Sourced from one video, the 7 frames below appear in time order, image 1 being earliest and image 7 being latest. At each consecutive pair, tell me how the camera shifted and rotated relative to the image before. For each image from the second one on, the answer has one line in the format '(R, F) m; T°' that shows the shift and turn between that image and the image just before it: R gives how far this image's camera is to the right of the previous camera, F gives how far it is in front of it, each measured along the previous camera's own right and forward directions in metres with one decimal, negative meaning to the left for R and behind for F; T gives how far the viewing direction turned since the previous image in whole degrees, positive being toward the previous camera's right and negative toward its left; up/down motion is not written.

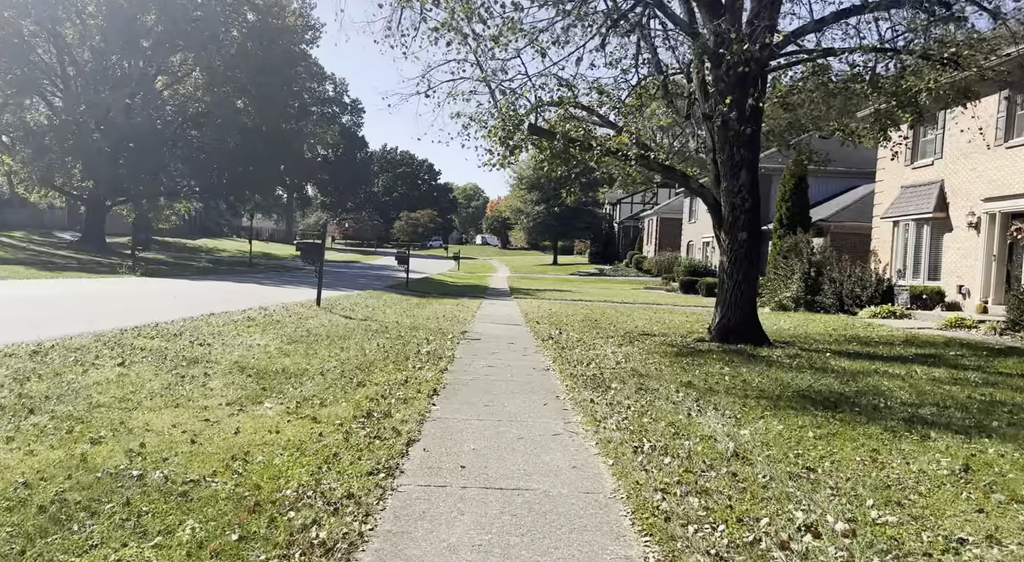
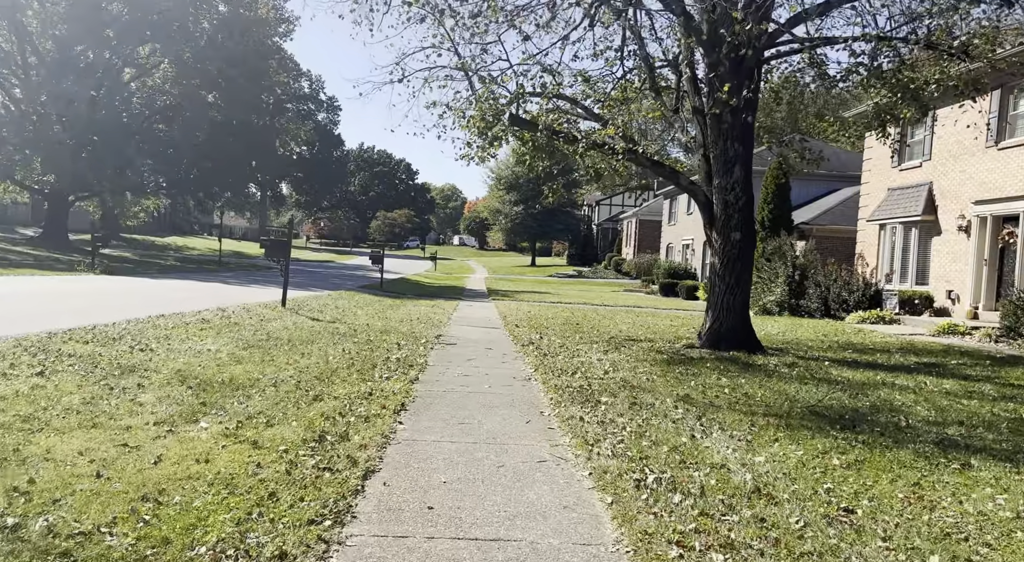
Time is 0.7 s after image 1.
(0.0, +0.8) m; +2°
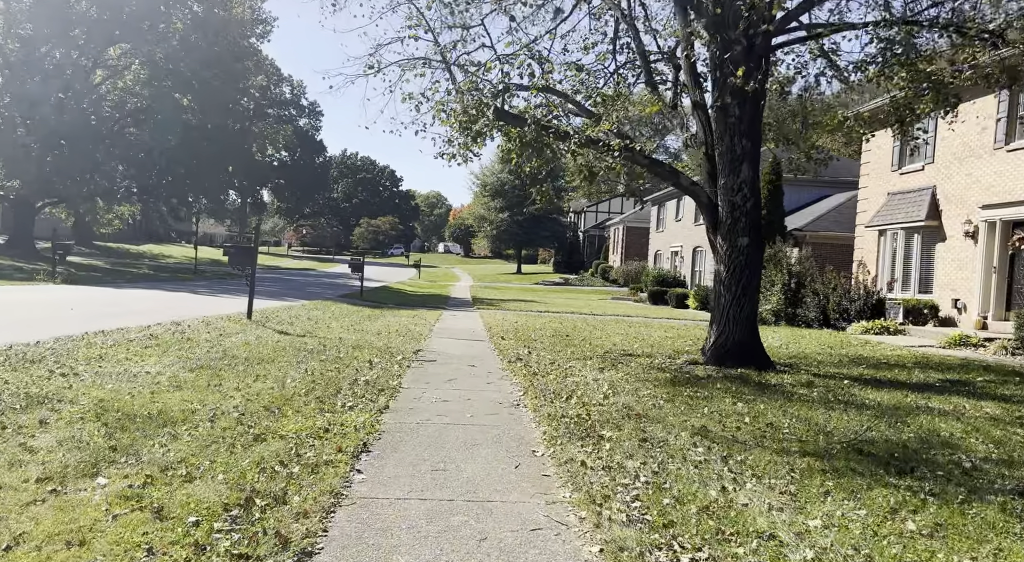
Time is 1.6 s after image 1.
(0.0, +1.1) m; +1°
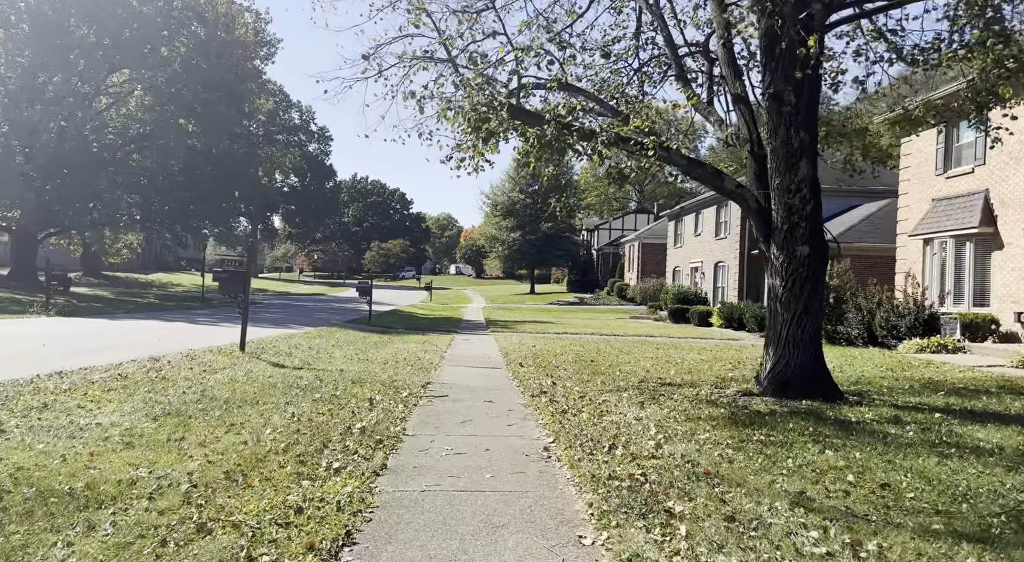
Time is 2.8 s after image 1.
(-0.1, +1.4) m; -1°
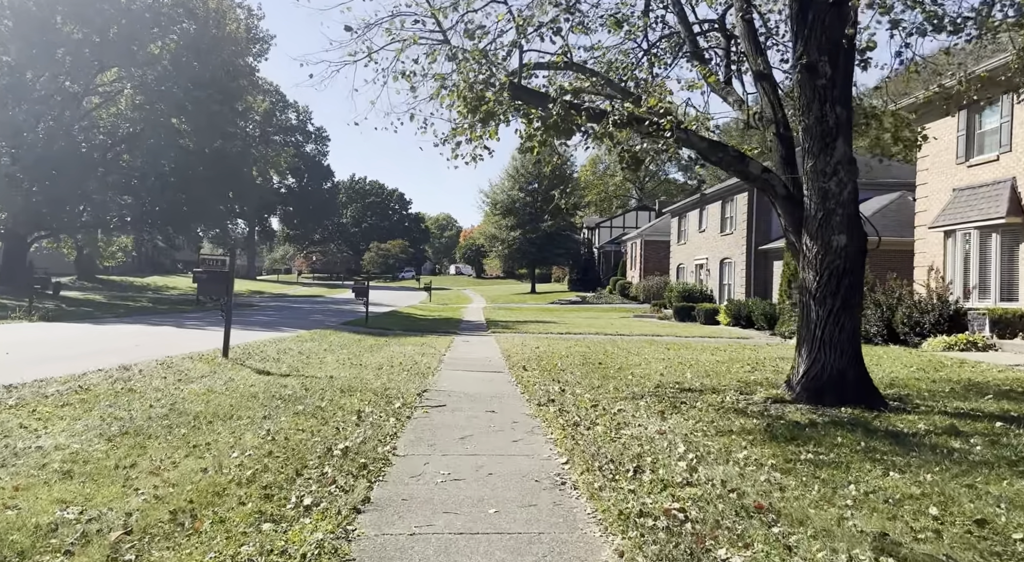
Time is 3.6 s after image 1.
(0.0, +0.9) m; 0°
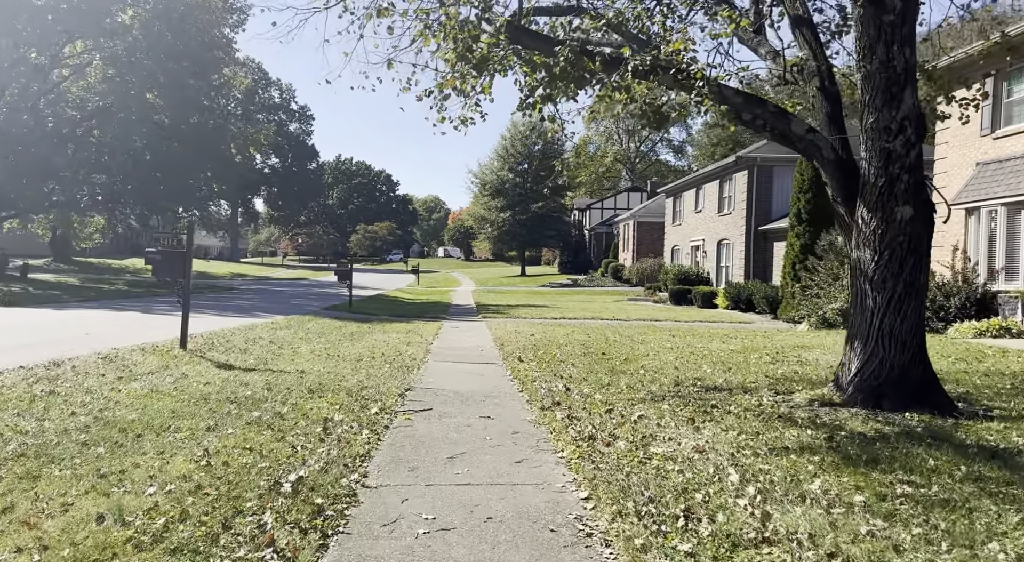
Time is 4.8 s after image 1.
(-0.1, +1.3) m; +1°
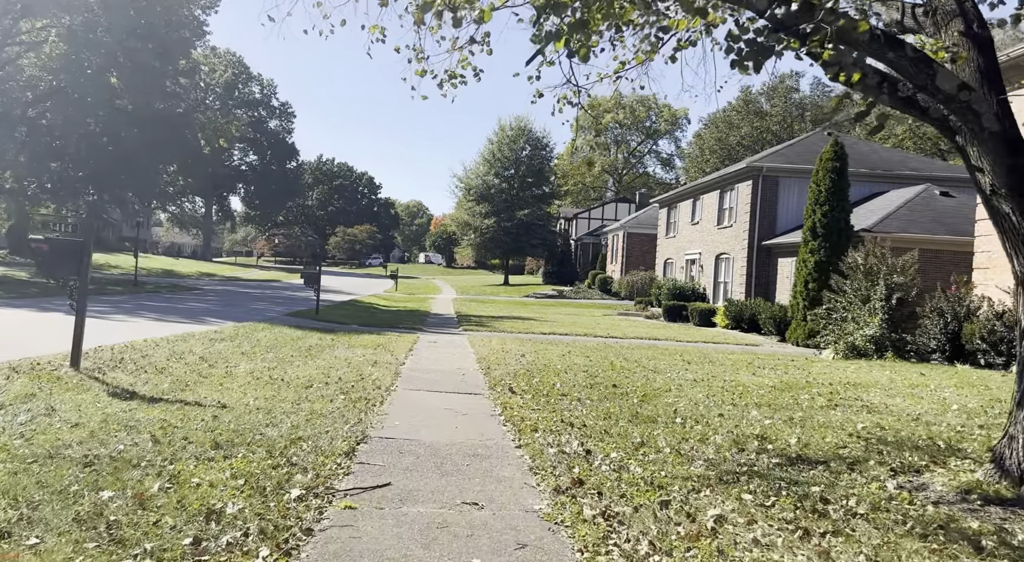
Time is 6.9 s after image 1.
(-0.2, +2.4) m; +1°
